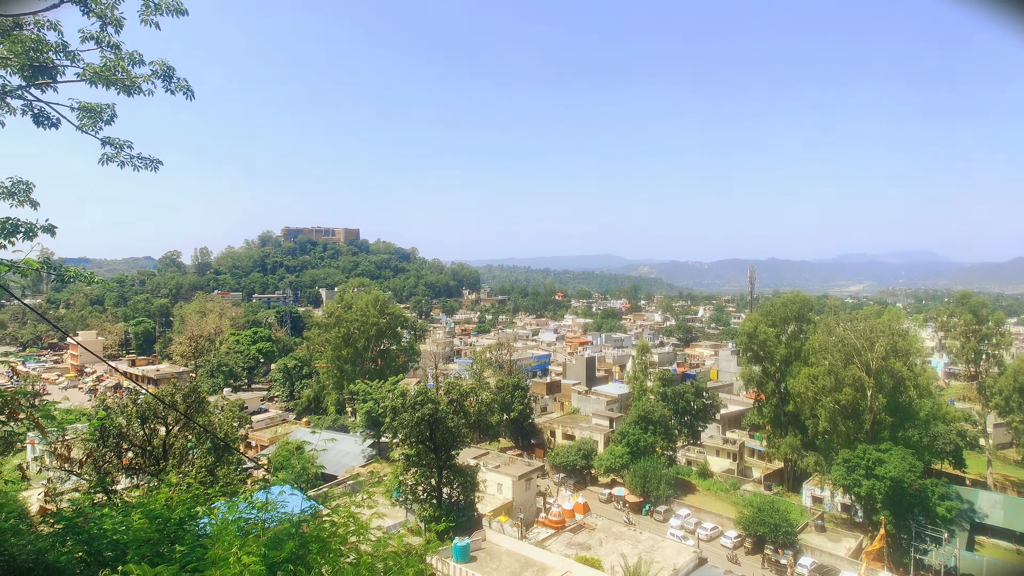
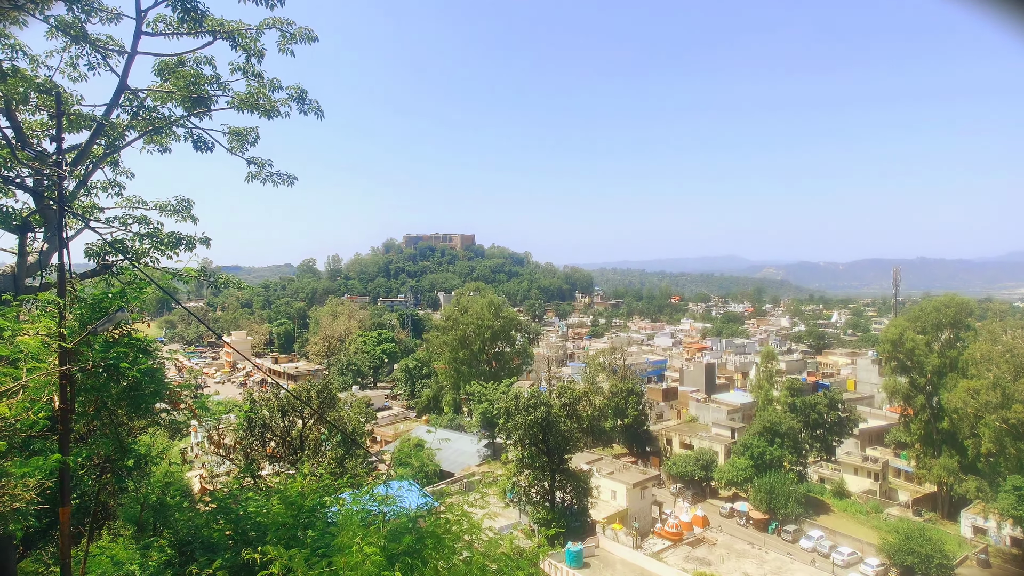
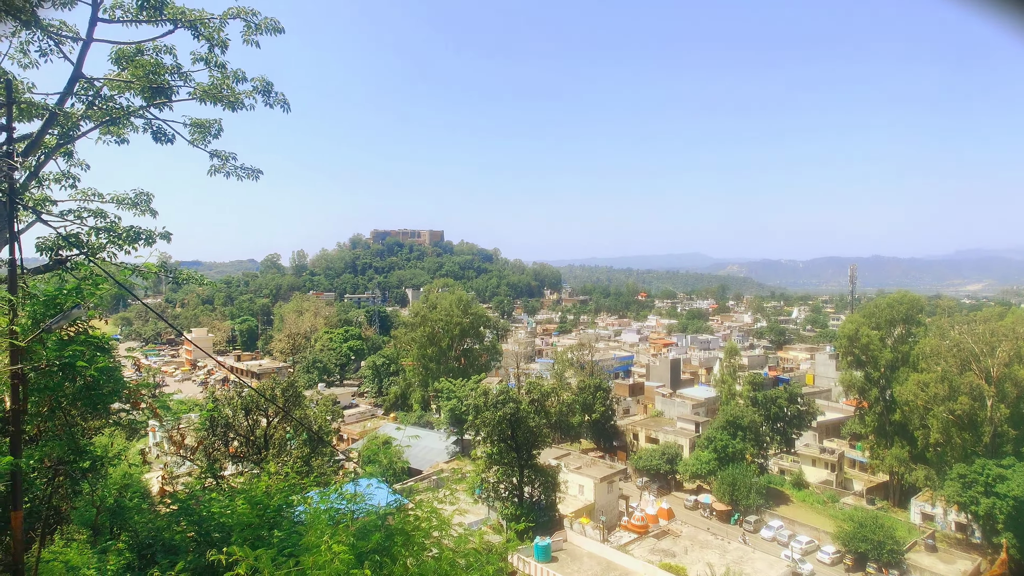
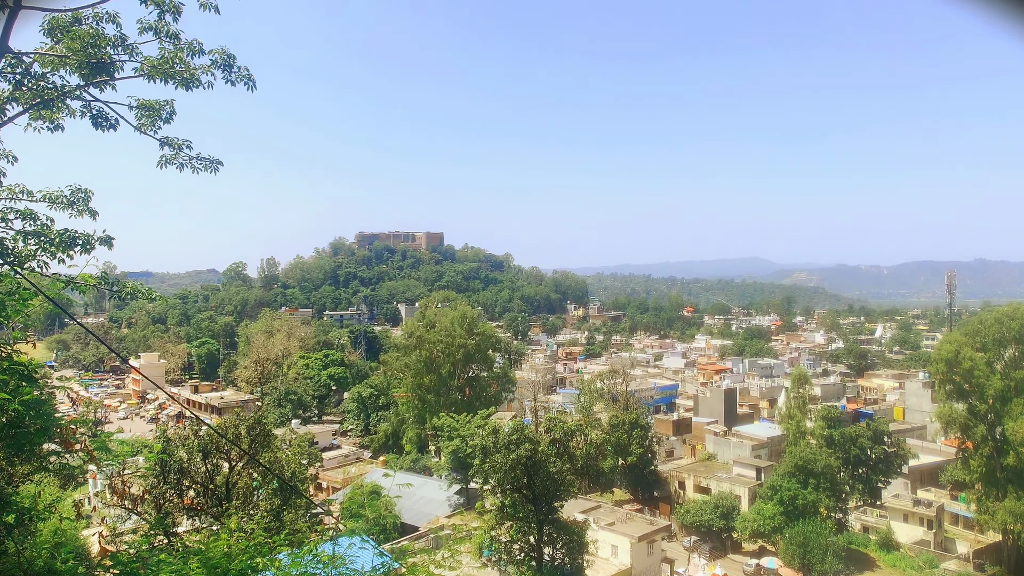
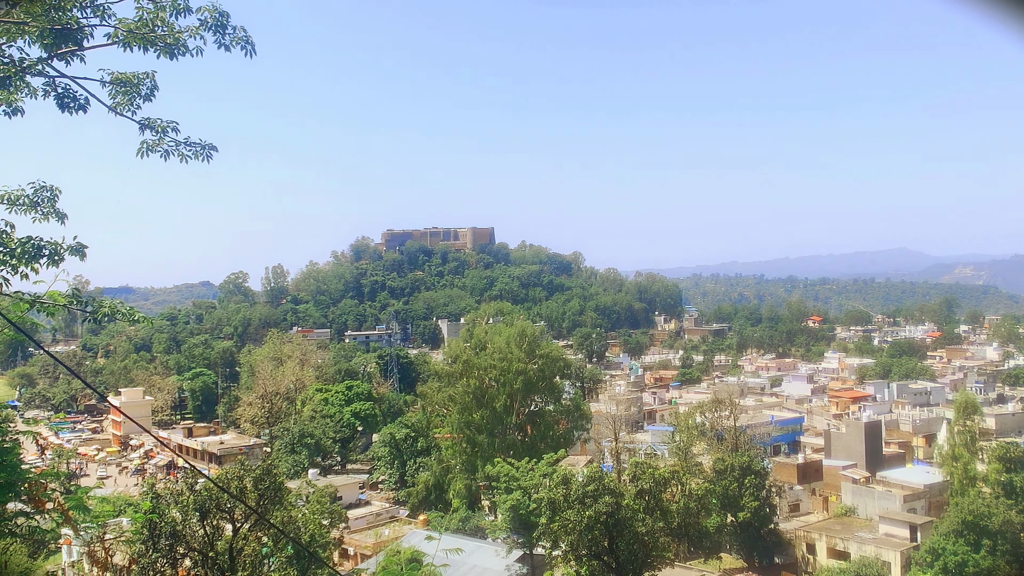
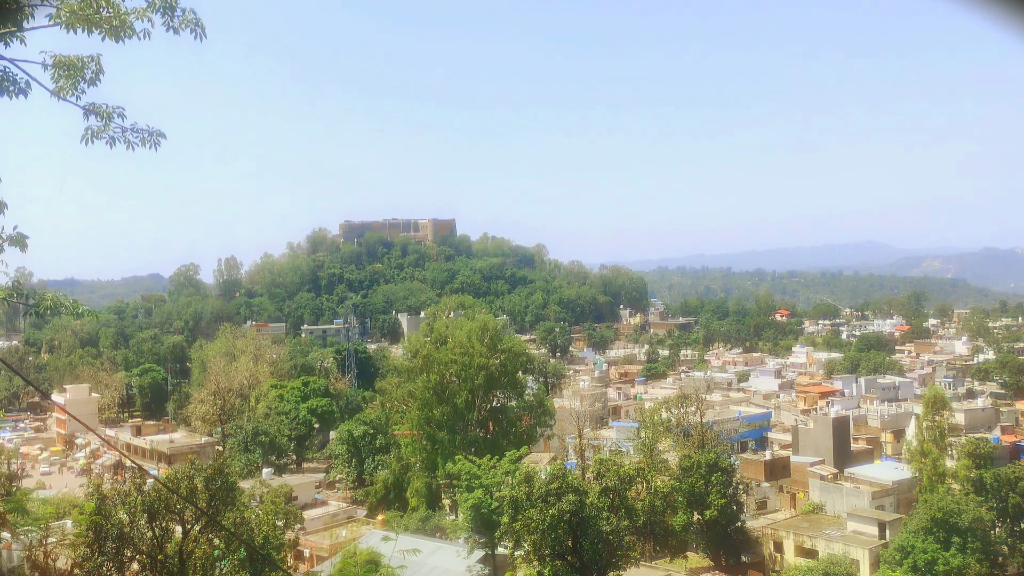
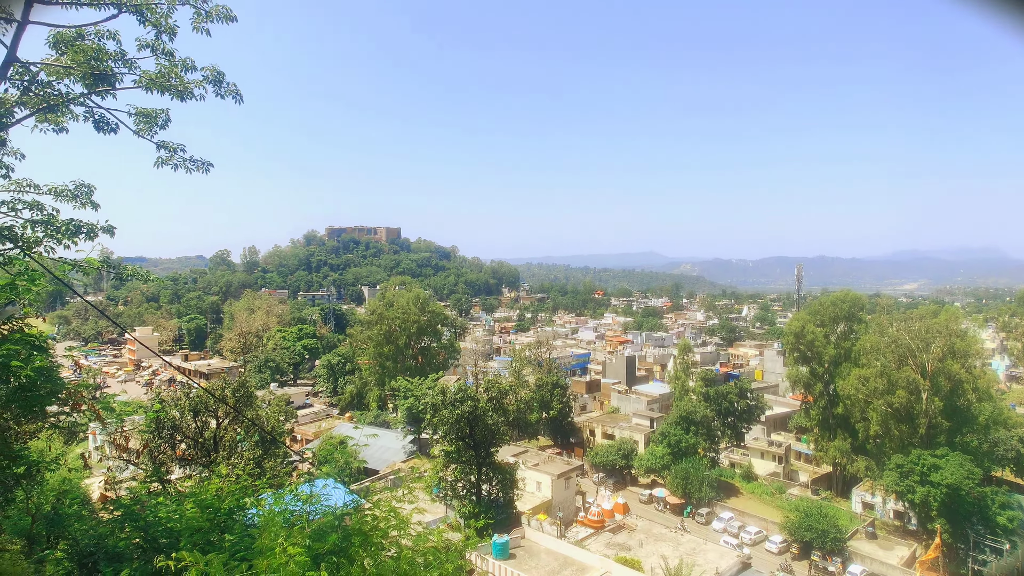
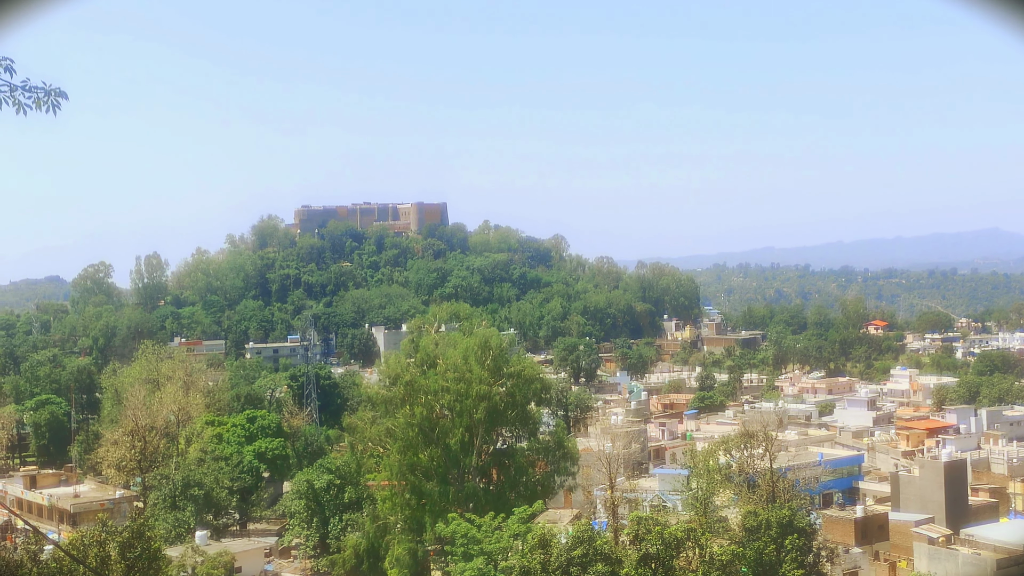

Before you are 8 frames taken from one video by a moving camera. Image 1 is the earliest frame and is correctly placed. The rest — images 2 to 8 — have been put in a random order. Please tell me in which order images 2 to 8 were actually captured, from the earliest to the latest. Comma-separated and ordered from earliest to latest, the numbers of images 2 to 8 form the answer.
7, 3, 2, 4, 6, 8, 5
